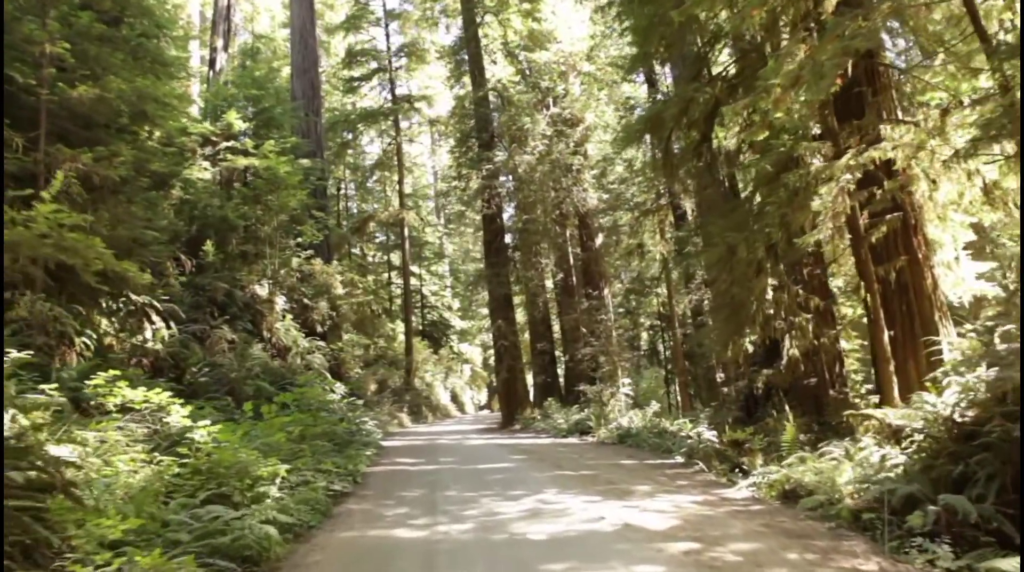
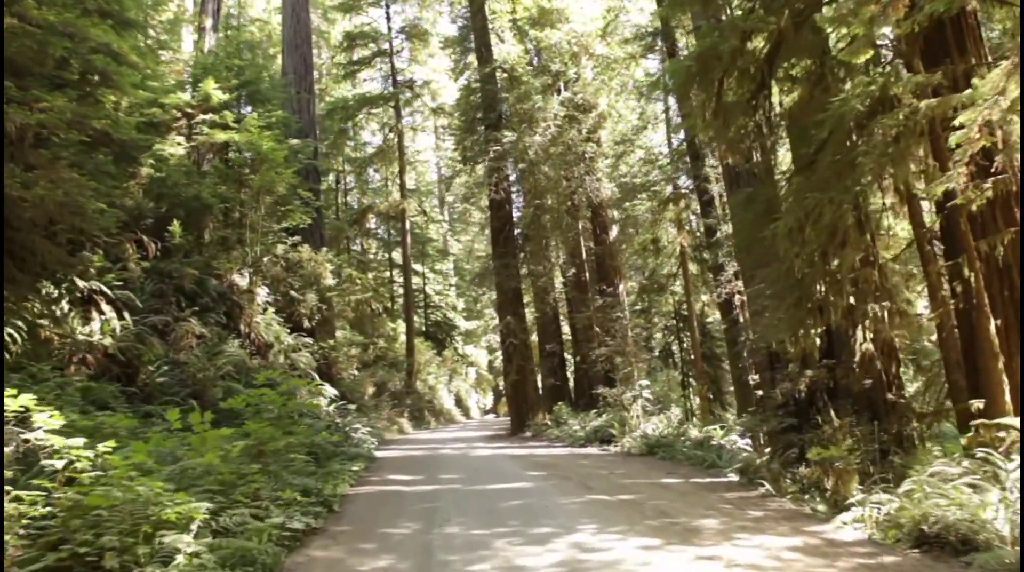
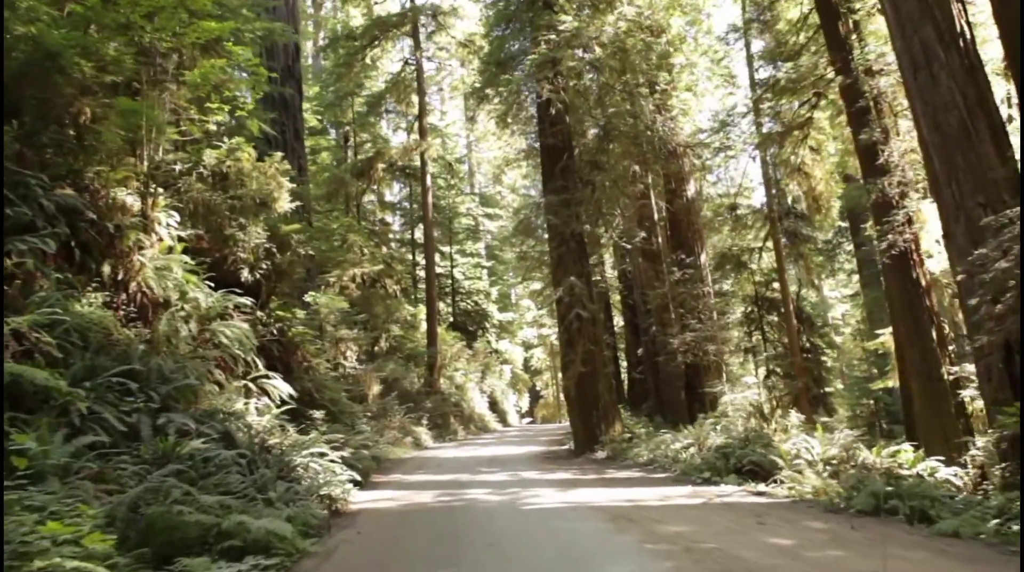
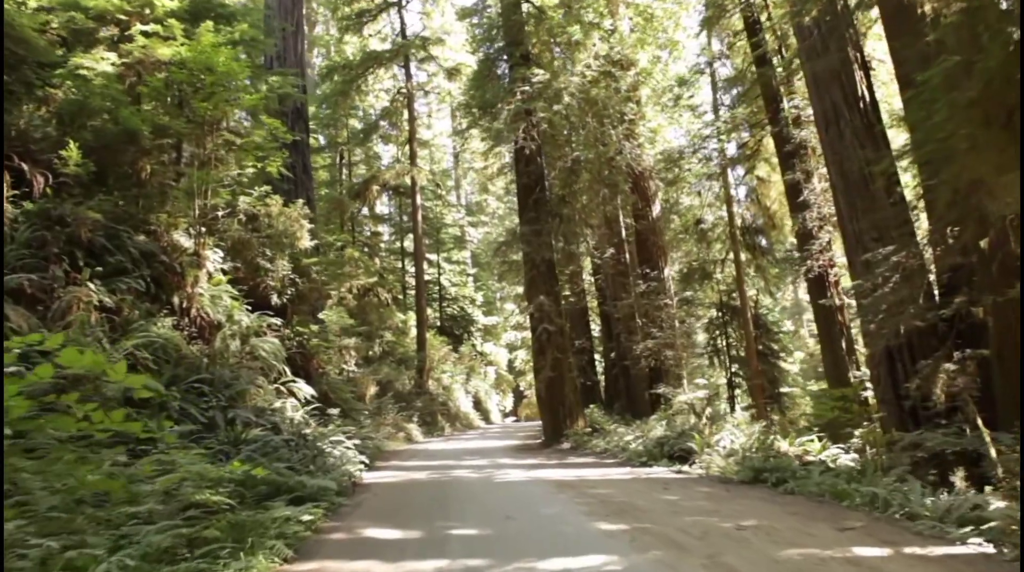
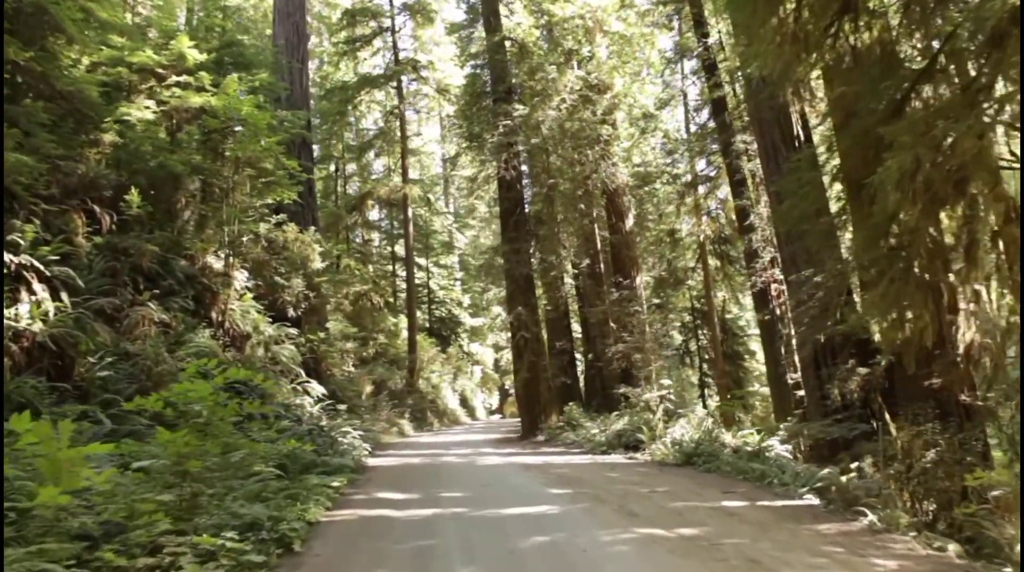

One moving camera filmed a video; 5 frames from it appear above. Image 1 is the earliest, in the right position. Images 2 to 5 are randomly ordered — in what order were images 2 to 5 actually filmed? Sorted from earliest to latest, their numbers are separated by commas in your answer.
2, 5, 4, 3
